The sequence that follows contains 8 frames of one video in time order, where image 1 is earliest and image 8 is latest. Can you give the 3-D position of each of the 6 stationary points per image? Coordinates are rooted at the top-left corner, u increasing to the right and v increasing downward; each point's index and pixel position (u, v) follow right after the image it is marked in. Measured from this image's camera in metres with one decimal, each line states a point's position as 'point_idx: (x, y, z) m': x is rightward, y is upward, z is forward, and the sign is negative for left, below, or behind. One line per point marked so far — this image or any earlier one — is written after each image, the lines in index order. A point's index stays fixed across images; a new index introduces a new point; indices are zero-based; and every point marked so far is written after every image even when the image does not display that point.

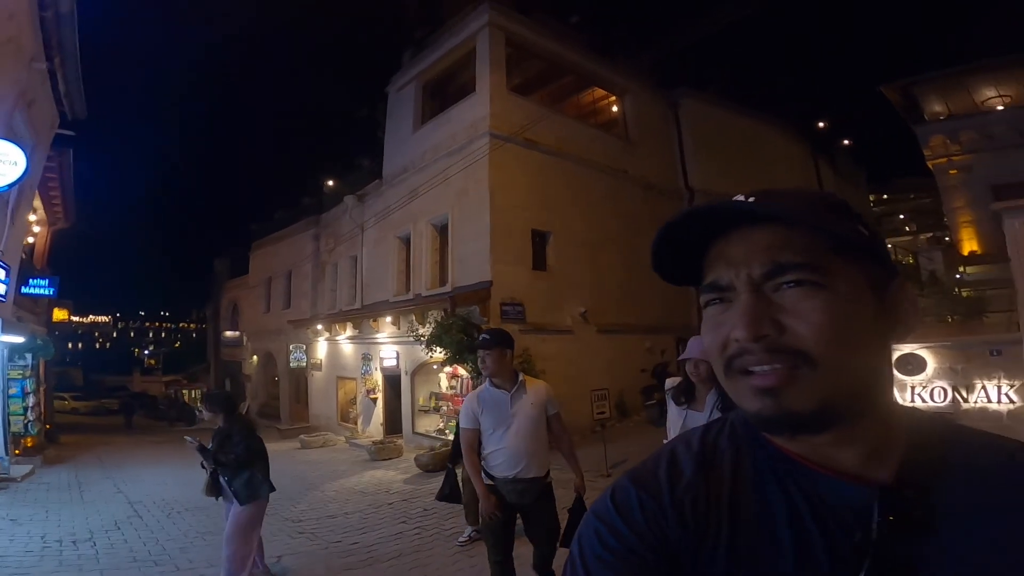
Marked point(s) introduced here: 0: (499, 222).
0: (-0.2, +1.5, +12.1) m
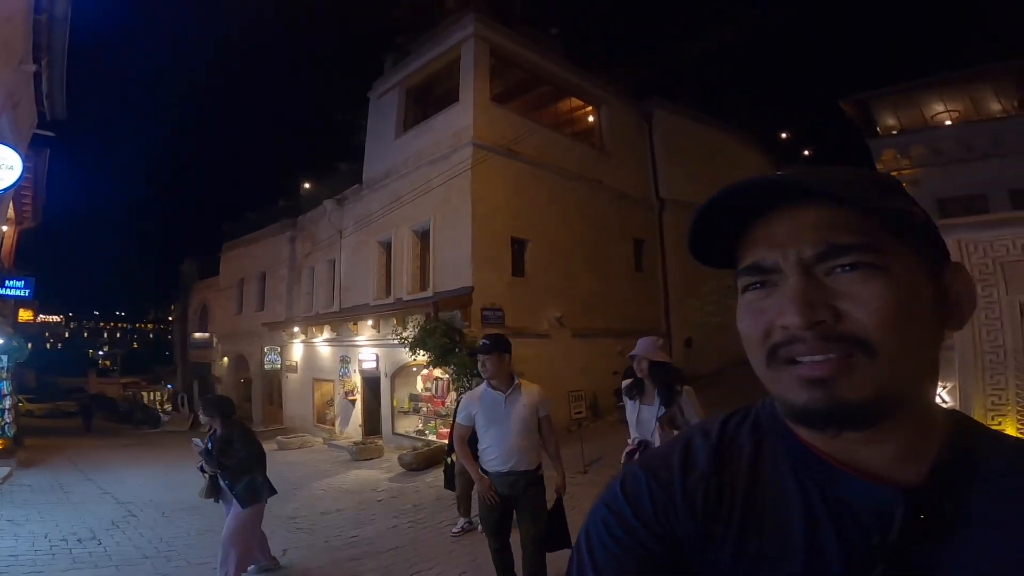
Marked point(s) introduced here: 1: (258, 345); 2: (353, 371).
0: (-0.7, +1.4, +12.6) m
1: (-8.7, -2.0, +20.0) m
2: (-4.2, -2.2, +15.2) m
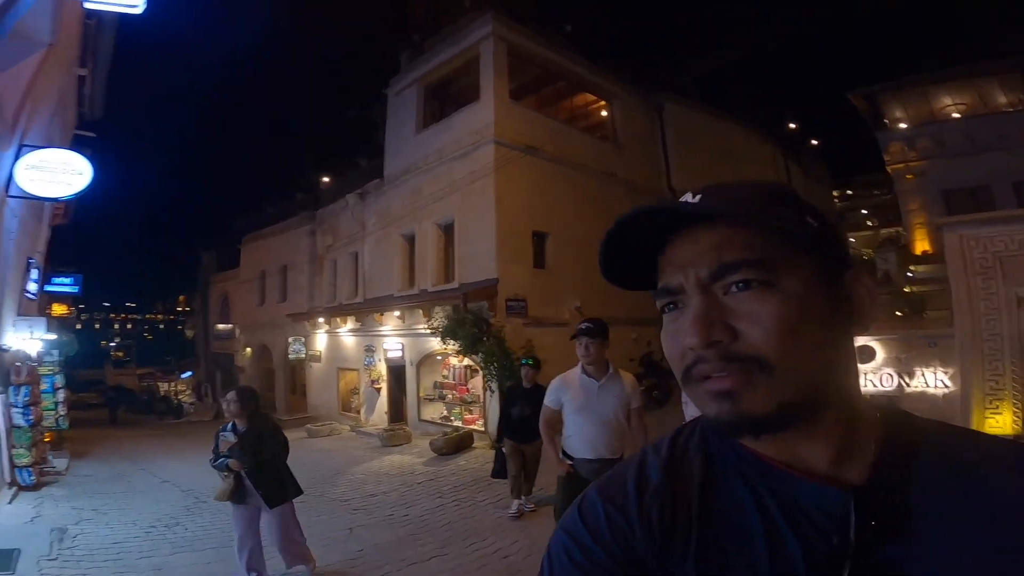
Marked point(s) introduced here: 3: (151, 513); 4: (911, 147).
0: (-0.2, +1.6, +13.0) m
1: (-8.2, -1.7, +20.5) m
2: (-3.7, -2.0, +15.8) m
3: (-4.7, -3.1, +7.5) m
4: (+10.2, +3.6, +14.5) m
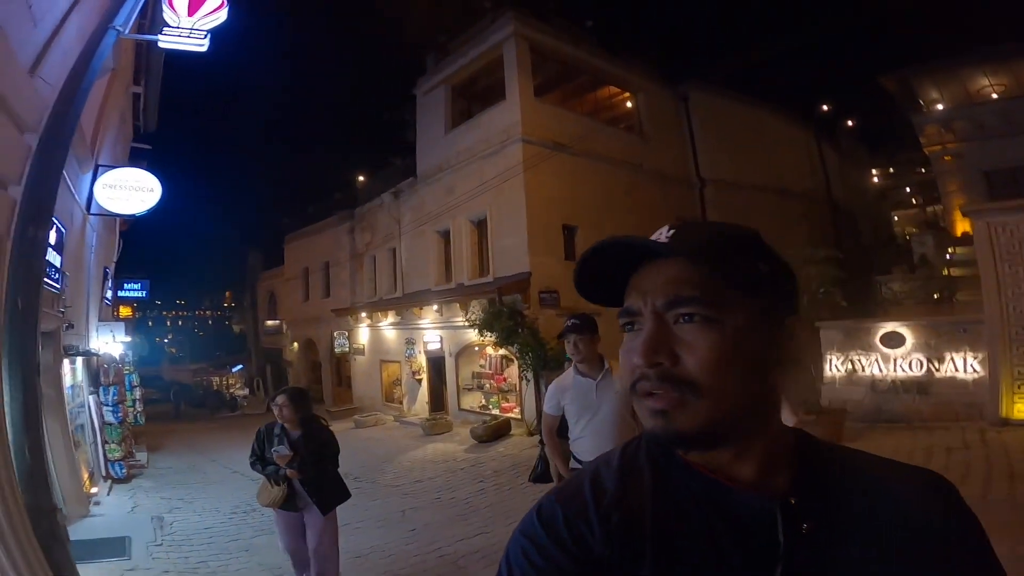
0: (+0.5, +1.7, +13.5) m
1: (-7.0, -1.6, +21.5) m
2: (-2.7, -1.8, +16.5) m
3: (-4.2, -3.2, +8.3) m
4: (+11.0, +4.0, +14.3) m
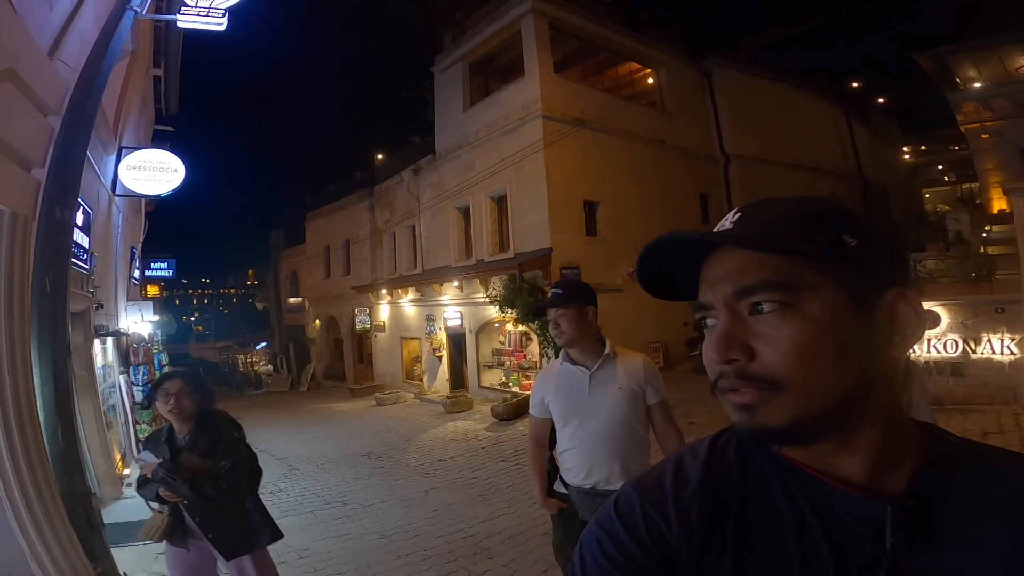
0: (+1.0, +2.2, +13.3) m
1: (-6.2, -0.7, +21.7) m
2: (-2.2, -1.2, +16.6) m
3: (-3.9, -2.9, +8.5) m
4: (+11.4, +4.6, +13.7) m
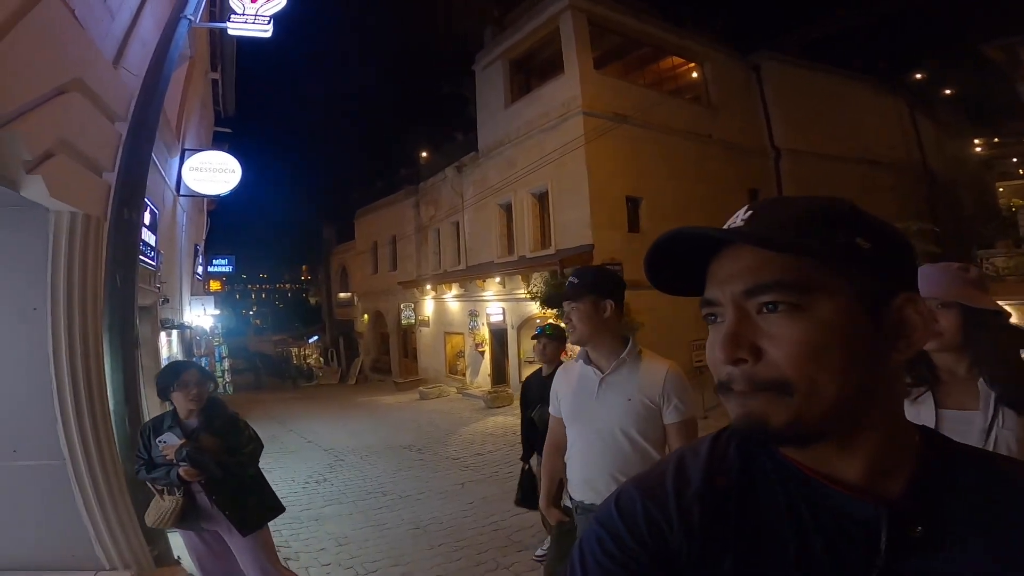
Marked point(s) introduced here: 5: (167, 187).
0: (+2.0, +2.3, +13.3) m
1: (-4.6, -0.6, +22.2) m
2: (-0.9, -1.1, +16.8) m
3: (-3.3, -2.9, +8.9) m
4: (+12.4, +4.6, +12.8) m
5: (-5.9, +1.7, +9.7) m
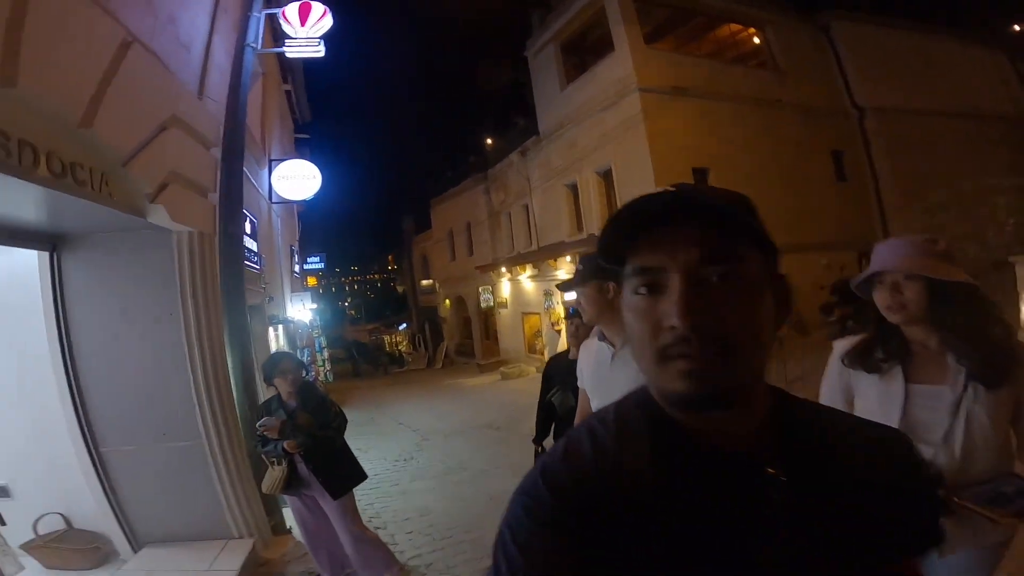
0: (+3.4, +2.9, +13.2) m
1: (-1.6, 0.0, +23.1) m
2: (+1.3, -0.5, +17.3) m
3: (-2.1, -2.9, +9.9) m
4: (+13.4, +5.9, +11.1) m
5: (-4.9, +1.6, +10.8) m
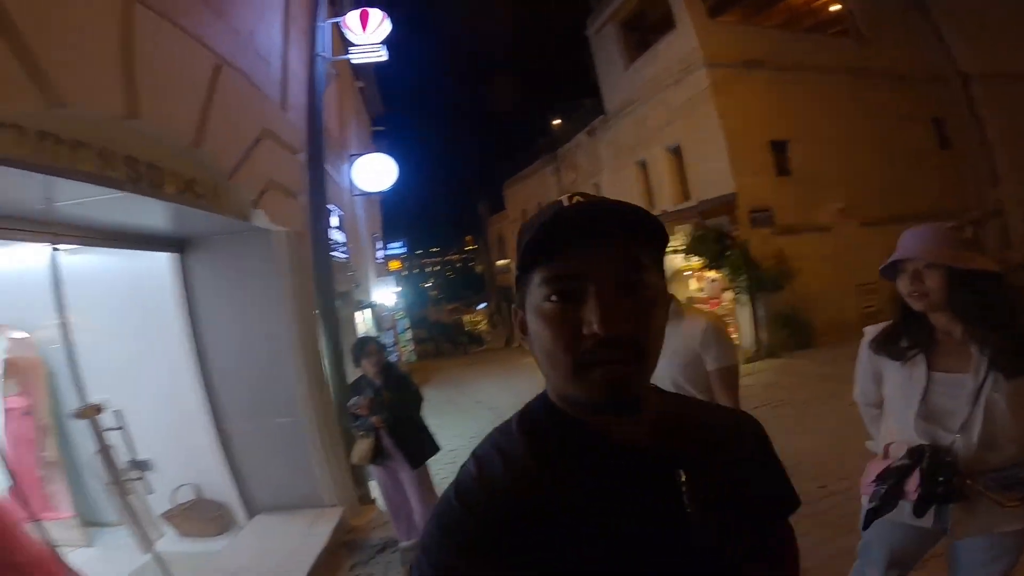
0: (+4.8, +3.4, +12.9) m
1: (+1.4, +0.9, +23.5) m
2: (+3.5, +0.1, +17.3) m
3: (-0.8, -2.7, +10.6) m
4: (+14.4, +6.6, +9.2) m
5: (-3.6, +1.7, +11.8) m
